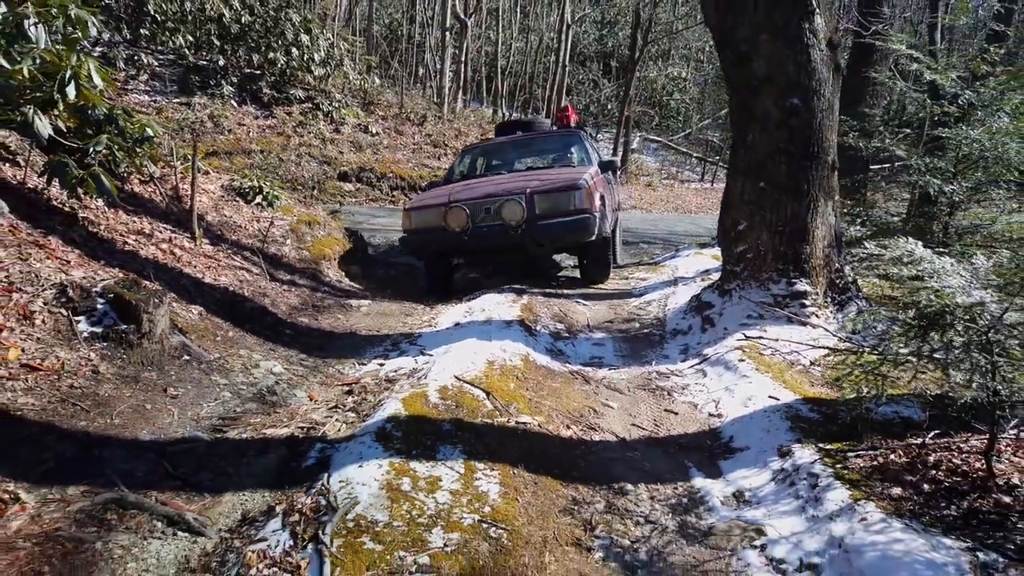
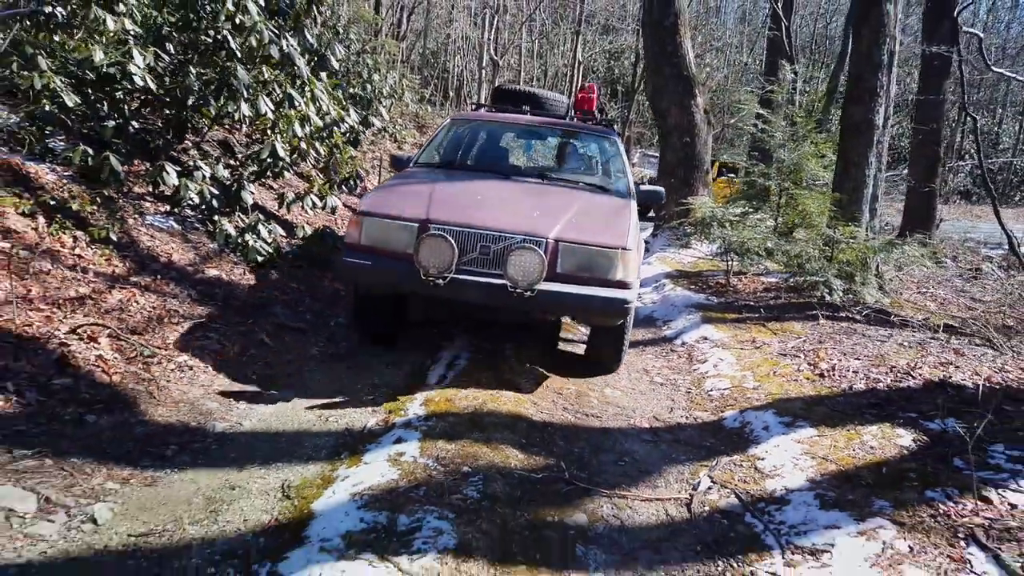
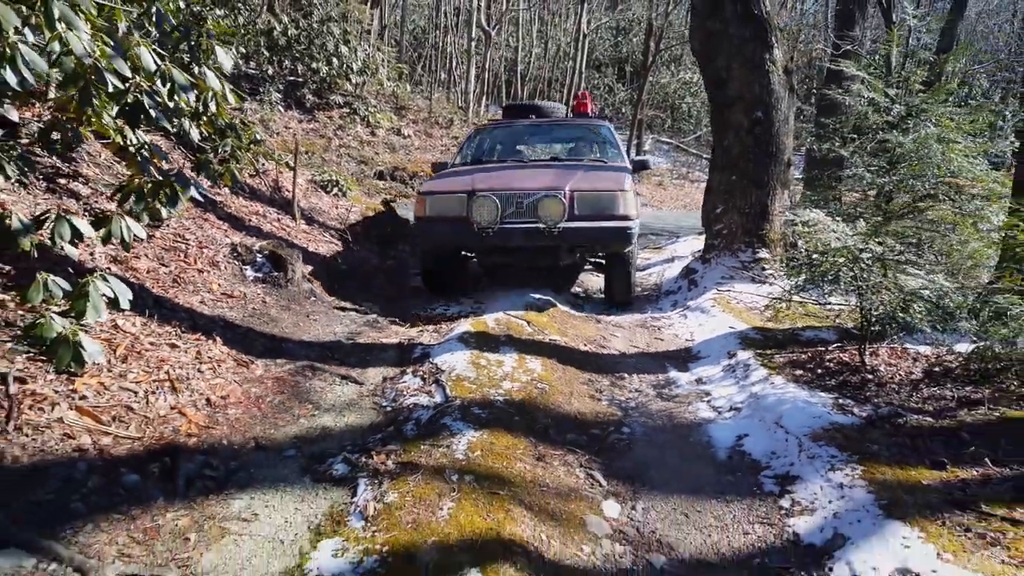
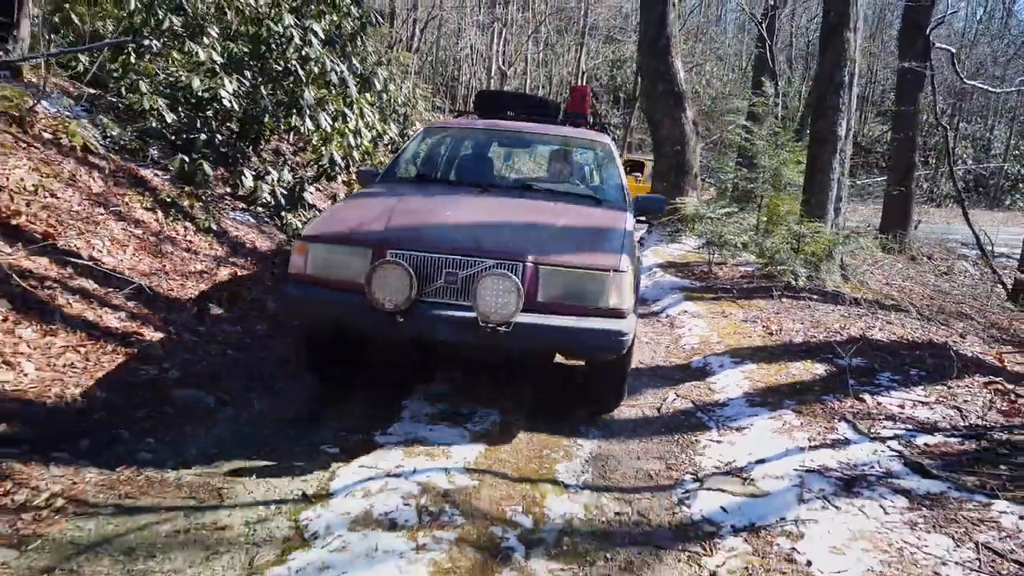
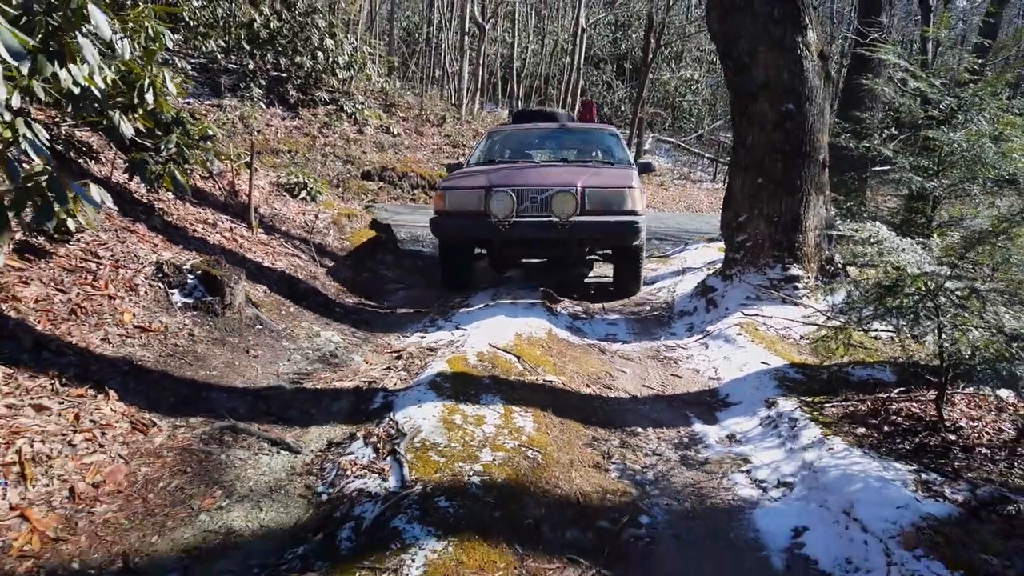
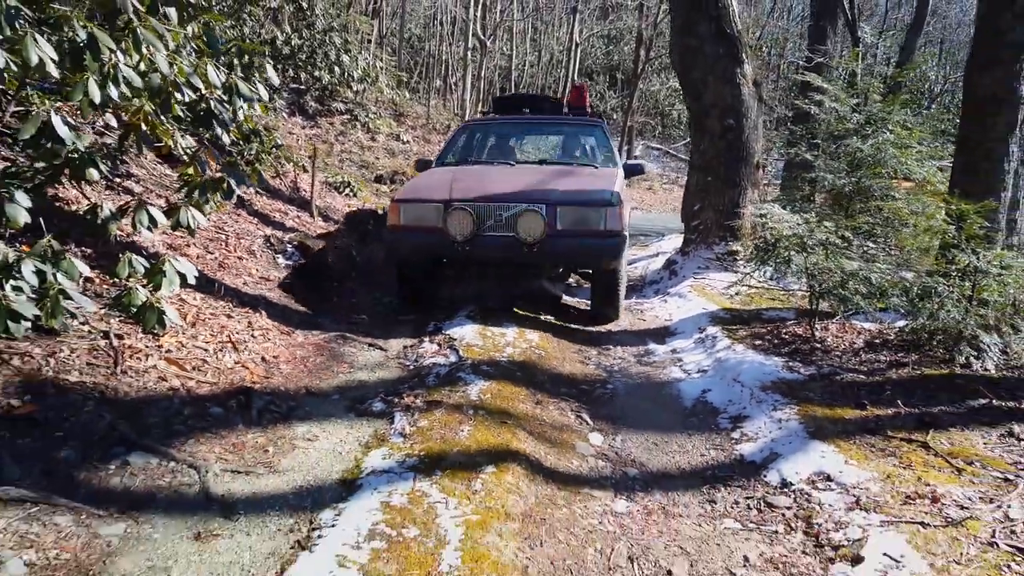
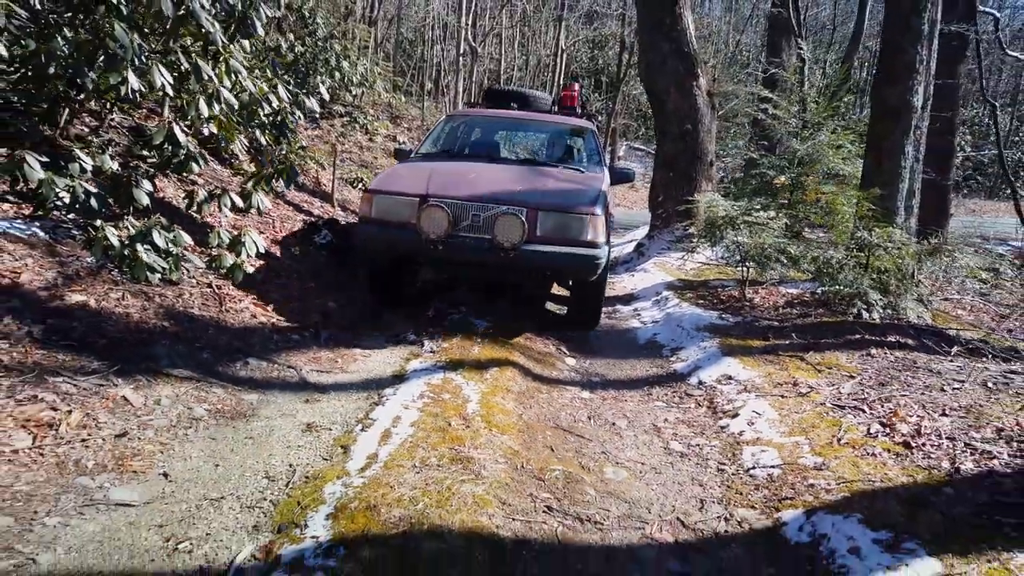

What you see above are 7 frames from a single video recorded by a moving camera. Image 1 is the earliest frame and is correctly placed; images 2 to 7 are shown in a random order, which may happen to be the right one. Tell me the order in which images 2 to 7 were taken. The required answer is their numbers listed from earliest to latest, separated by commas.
5, 3, 6, 7, 2, 4
